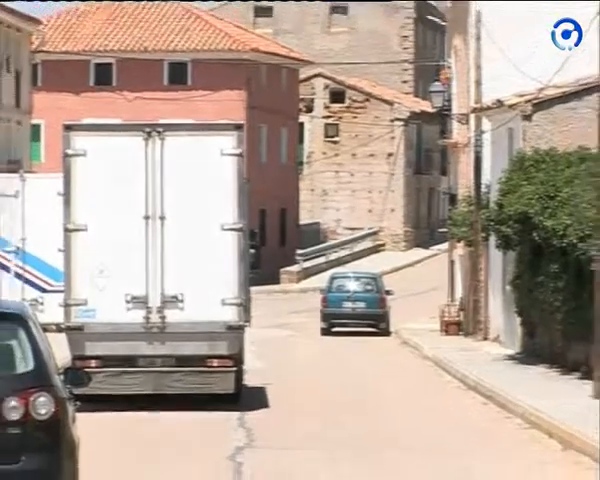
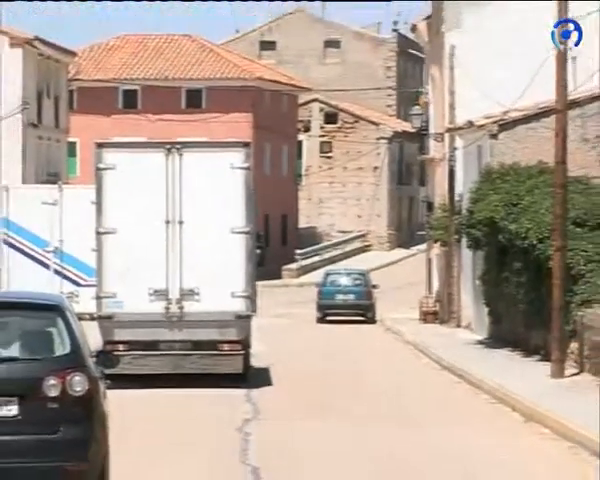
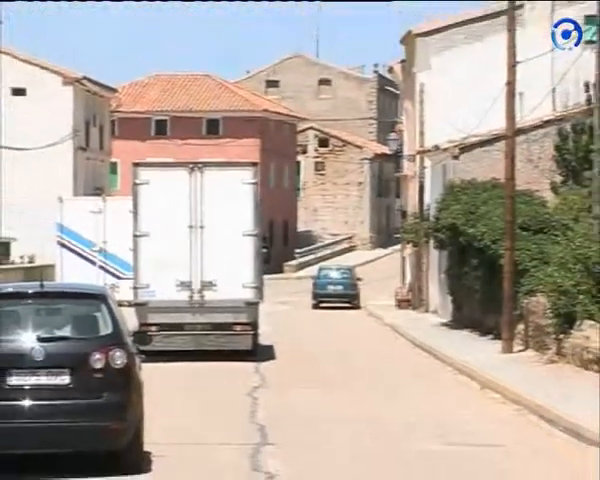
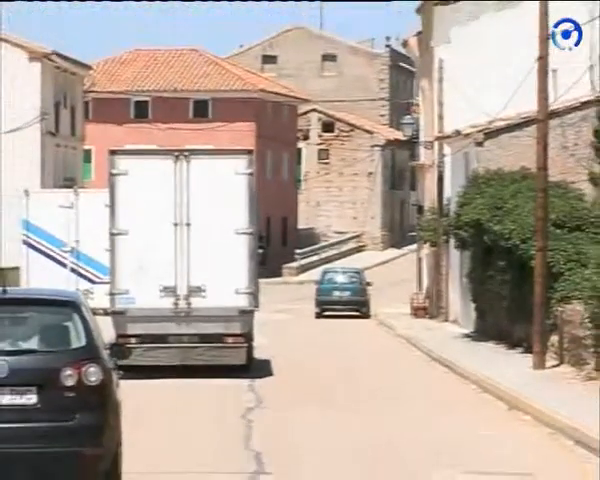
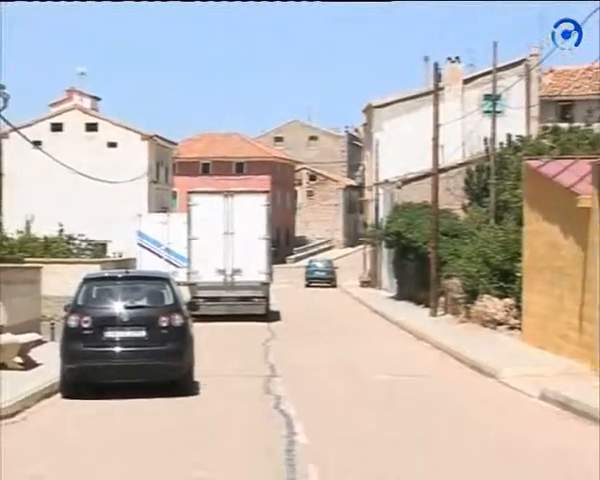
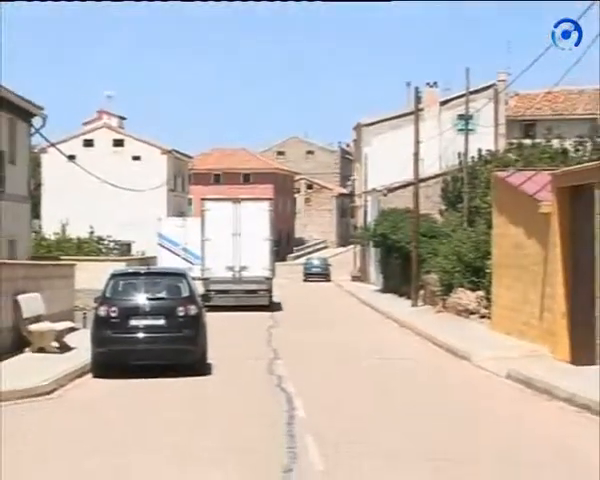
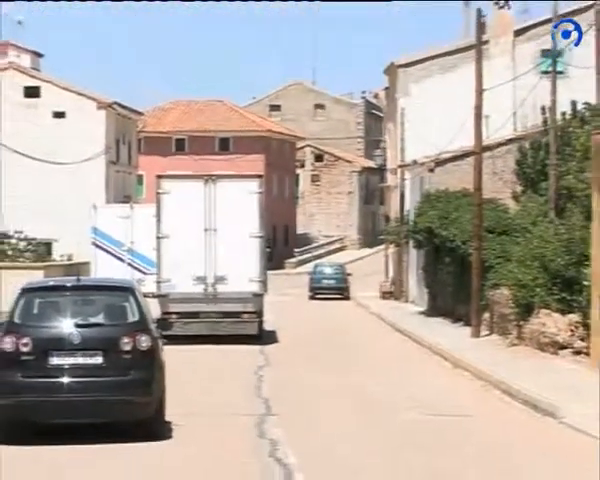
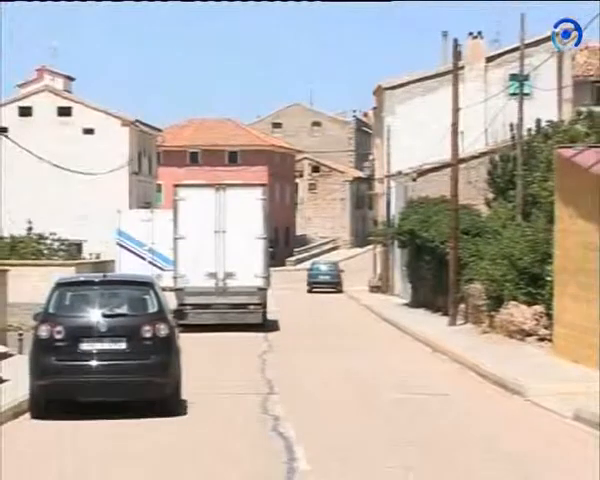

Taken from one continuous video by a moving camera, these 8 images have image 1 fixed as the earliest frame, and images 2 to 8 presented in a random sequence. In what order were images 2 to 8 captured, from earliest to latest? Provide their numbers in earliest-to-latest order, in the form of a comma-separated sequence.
2, 4, 3, 7, 8, 5, 6
